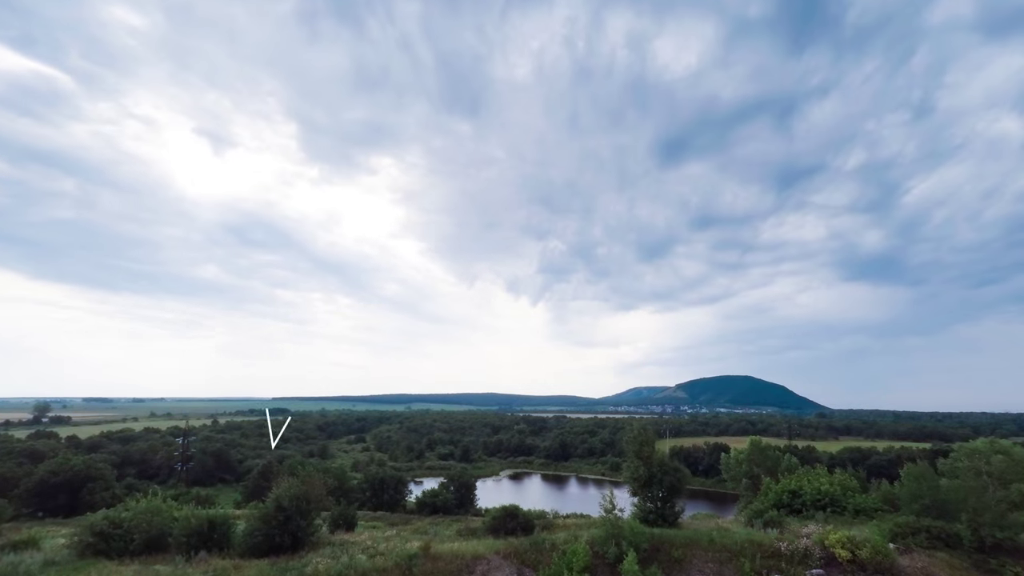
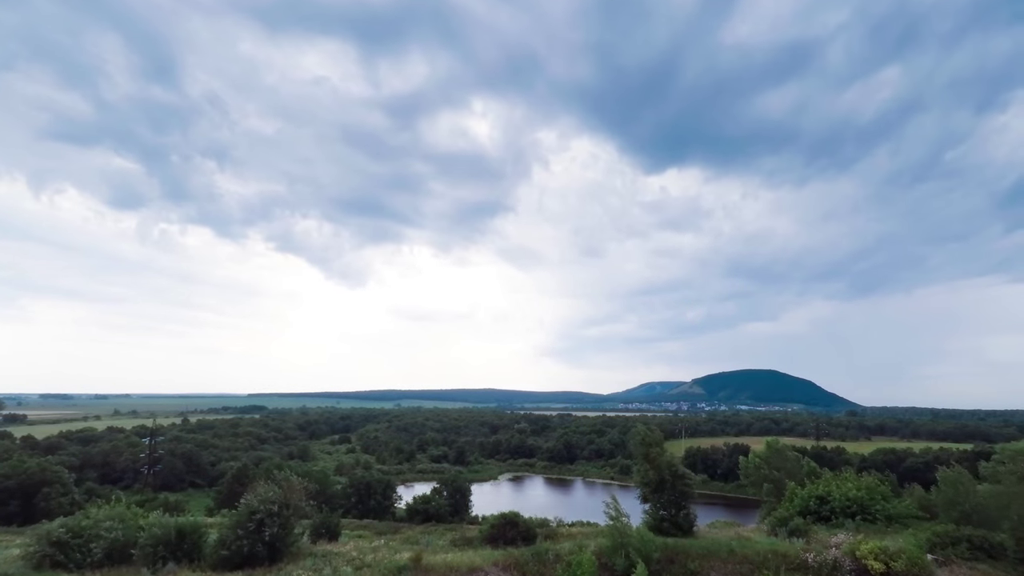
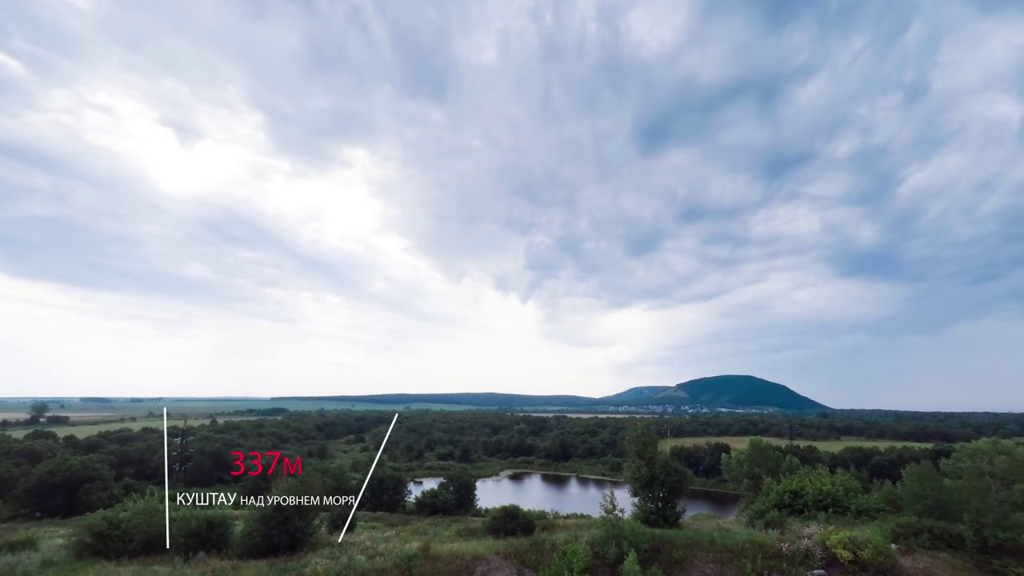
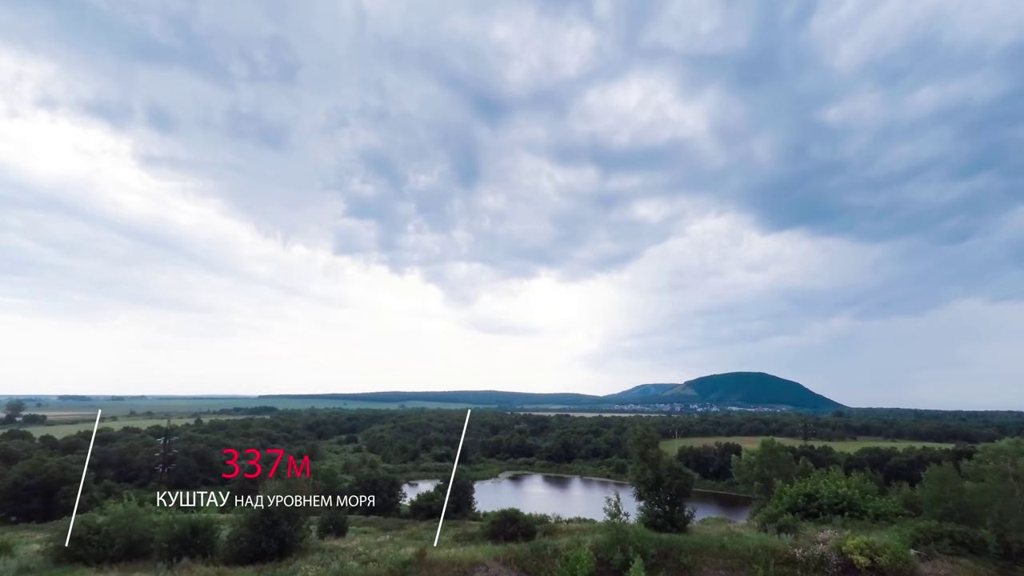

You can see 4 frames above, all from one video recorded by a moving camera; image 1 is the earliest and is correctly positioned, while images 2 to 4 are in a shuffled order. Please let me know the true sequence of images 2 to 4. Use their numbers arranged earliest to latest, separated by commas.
3, 4, 2
